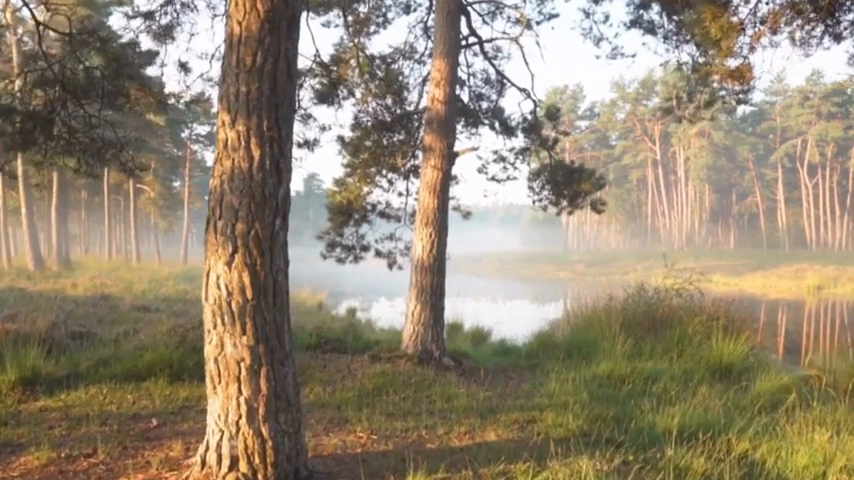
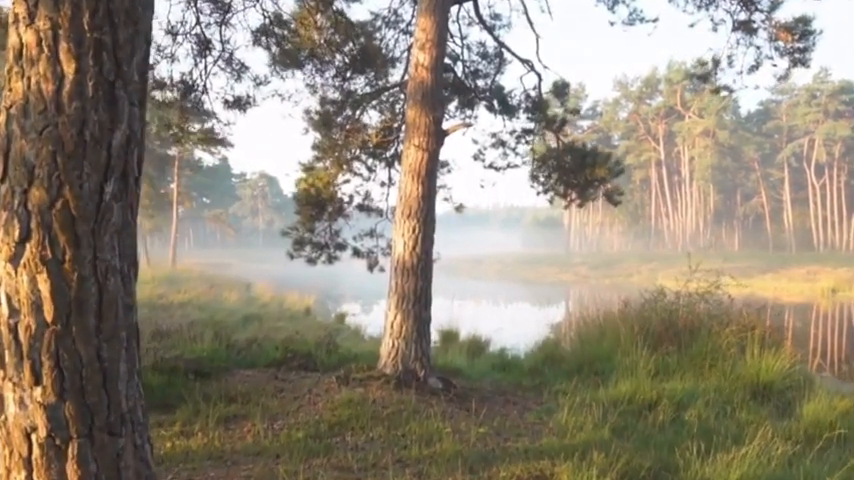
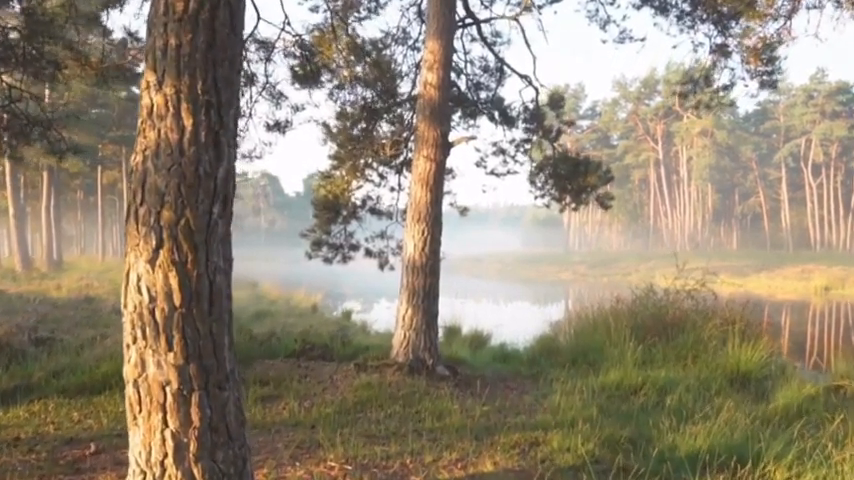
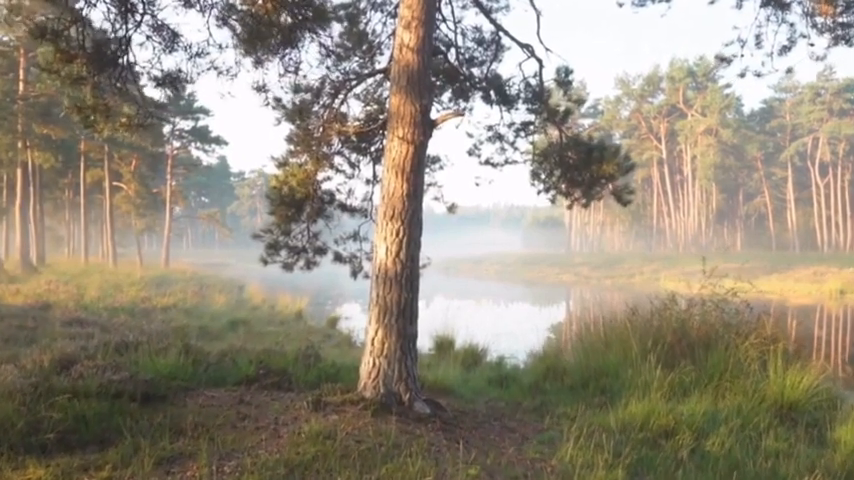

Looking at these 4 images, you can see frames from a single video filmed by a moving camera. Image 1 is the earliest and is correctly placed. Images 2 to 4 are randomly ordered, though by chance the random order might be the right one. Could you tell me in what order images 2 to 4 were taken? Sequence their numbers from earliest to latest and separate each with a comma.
3, 2, 4
